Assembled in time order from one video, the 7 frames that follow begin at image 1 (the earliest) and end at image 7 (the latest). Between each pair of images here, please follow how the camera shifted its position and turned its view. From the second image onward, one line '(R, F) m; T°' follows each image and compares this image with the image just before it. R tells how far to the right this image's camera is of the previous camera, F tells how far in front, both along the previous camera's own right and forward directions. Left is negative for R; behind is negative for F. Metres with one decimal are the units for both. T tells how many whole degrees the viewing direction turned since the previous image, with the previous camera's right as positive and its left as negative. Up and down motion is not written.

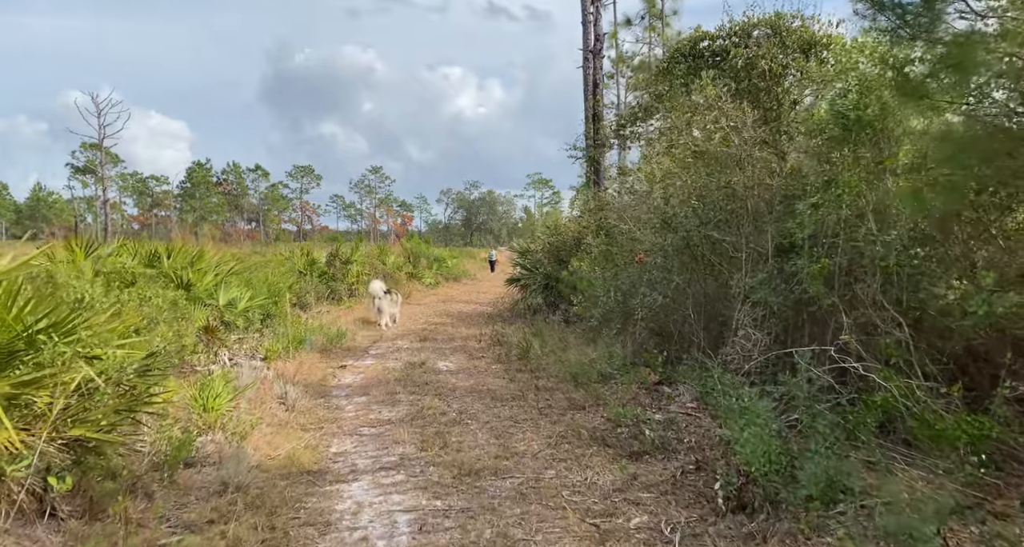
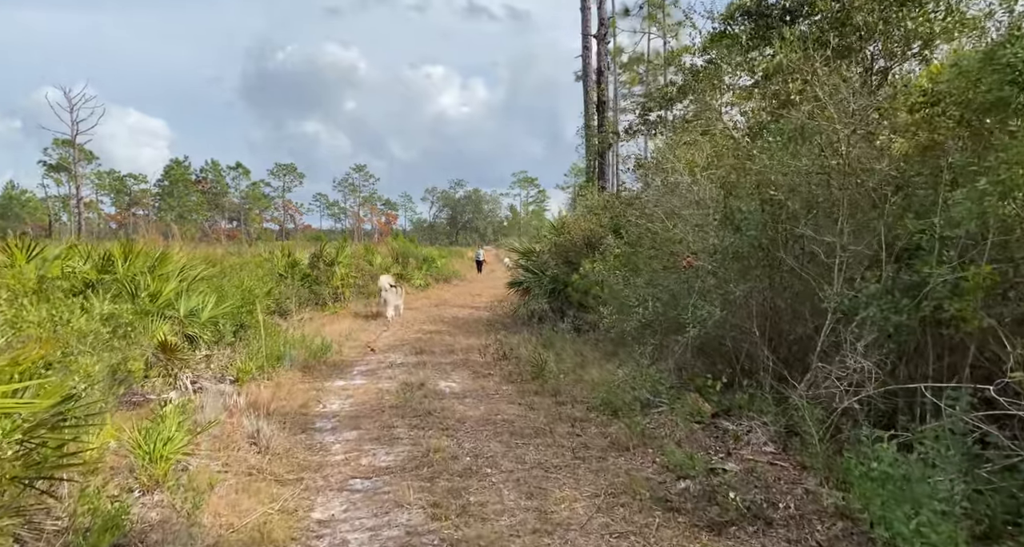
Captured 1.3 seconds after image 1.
(-0.3, +1.4) m; +1°
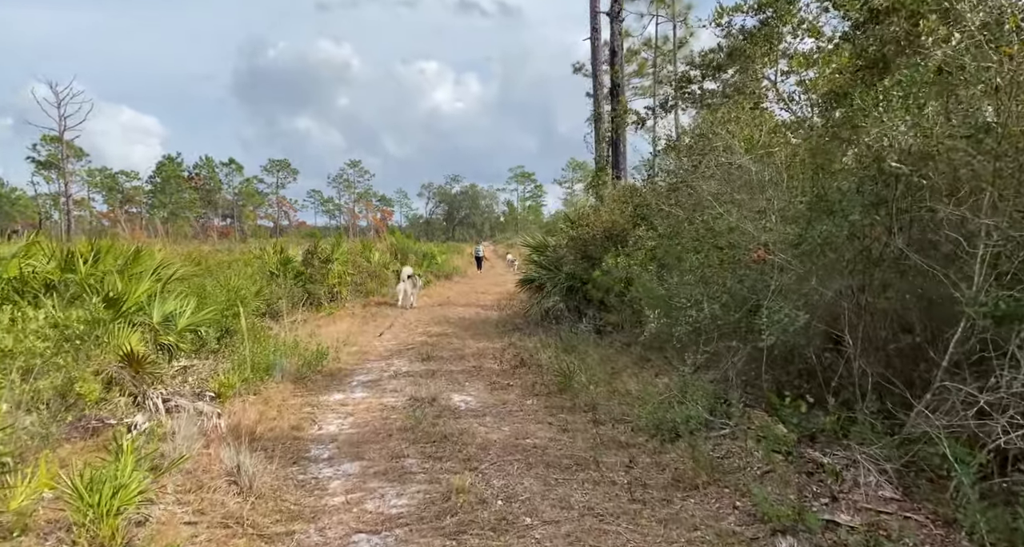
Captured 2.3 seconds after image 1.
(-0.3, +1.1) m; 0°
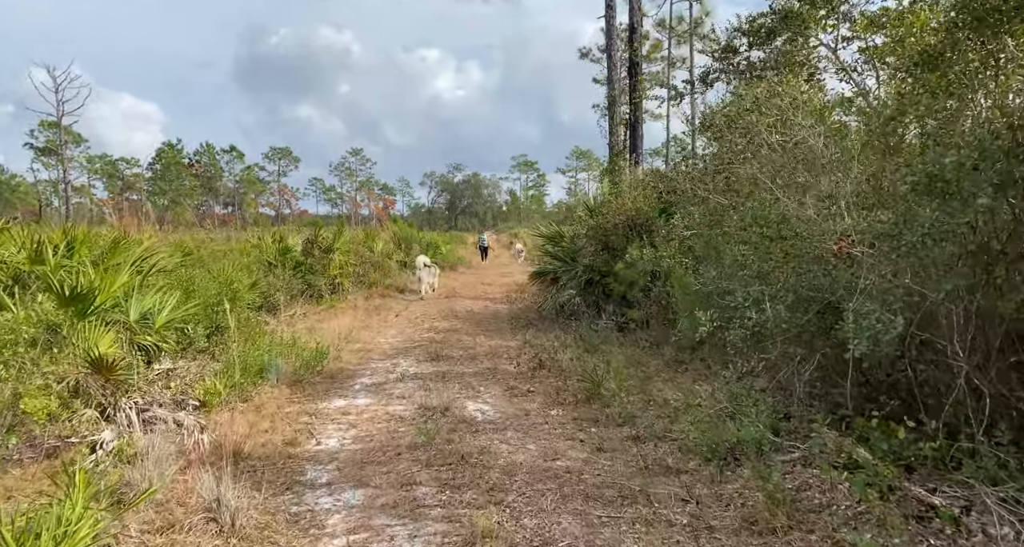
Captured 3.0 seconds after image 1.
(-0.2, +0.8) m; 0°
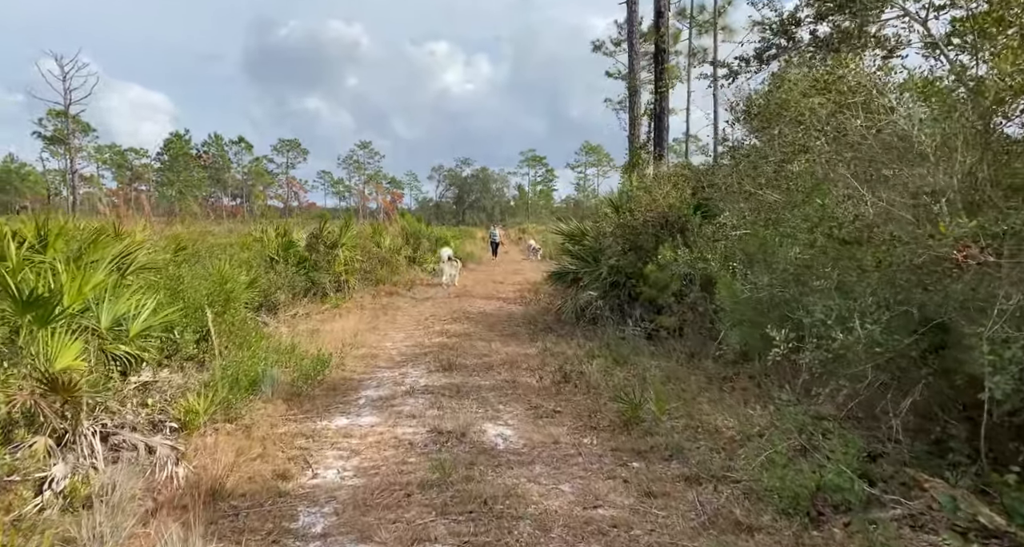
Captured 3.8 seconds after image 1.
(-0.2, +0.9) m; -1°
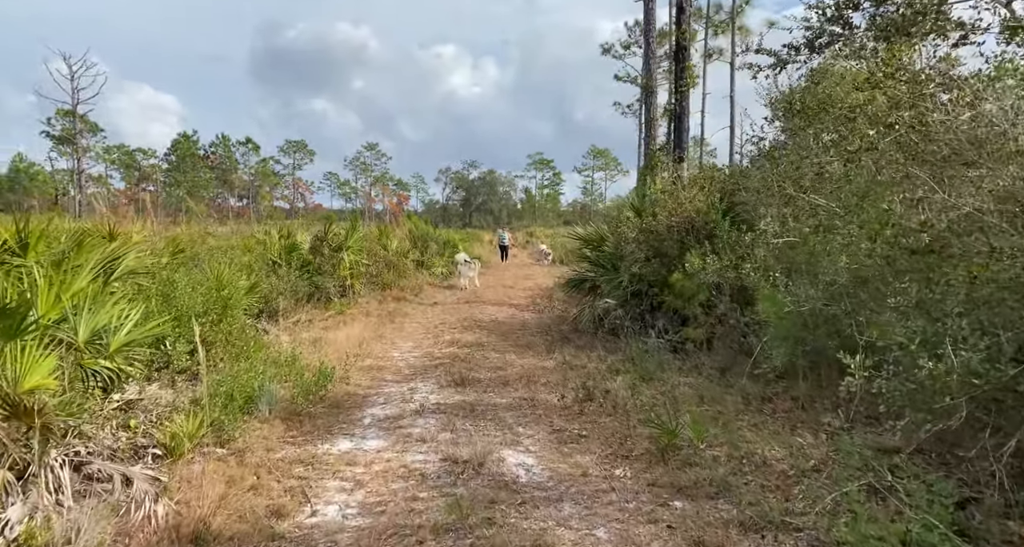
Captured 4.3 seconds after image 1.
(-0.1, +0.6) m; 0°
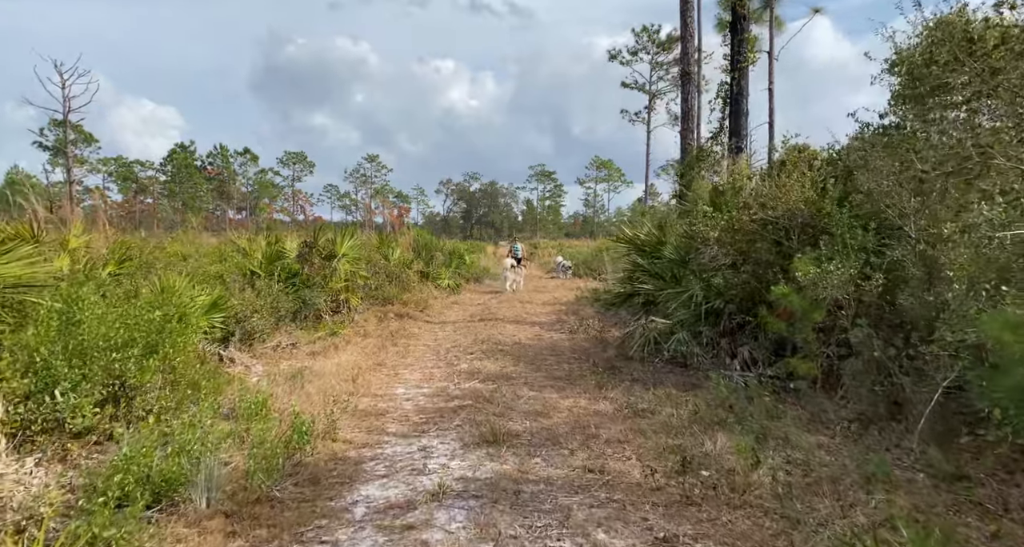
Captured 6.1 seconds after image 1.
(-0.4, +2.2) m; 0°
